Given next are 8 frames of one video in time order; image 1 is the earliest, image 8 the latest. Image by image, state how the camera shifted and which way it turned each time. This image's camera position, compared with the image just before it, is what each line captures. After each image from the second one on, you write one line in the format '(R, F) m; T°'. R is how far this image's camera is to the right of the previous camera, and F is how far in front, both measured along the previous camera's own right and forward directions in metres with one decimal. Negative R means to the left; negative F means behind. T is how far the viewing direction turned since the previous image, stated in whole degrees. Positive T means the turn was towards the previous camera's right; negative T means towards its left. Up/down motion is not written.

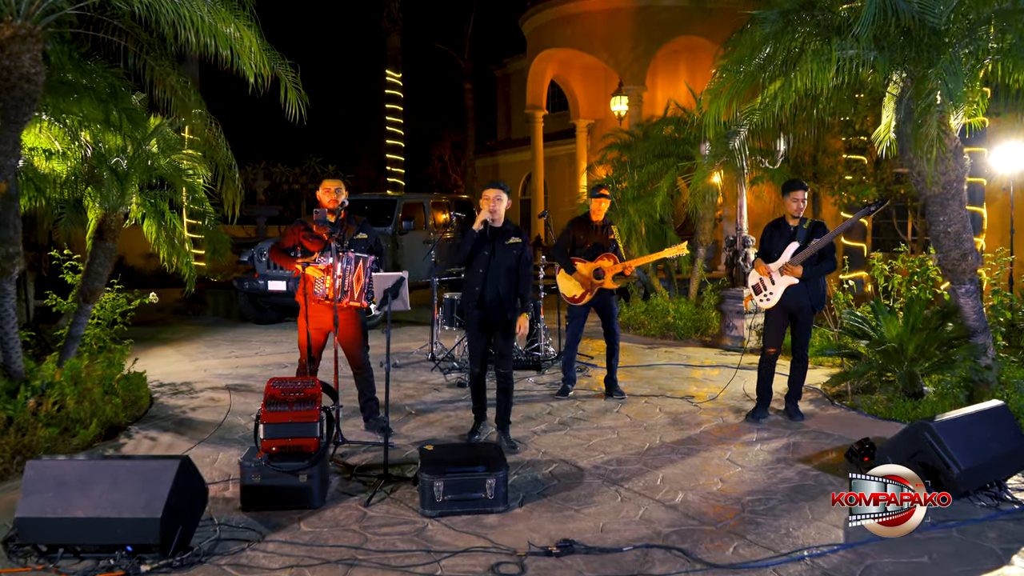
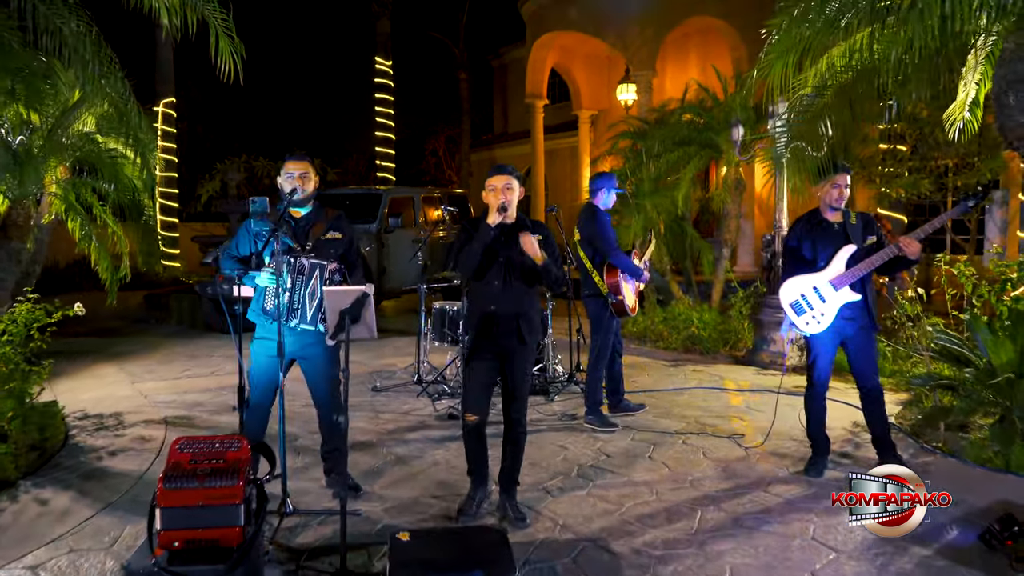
(-0.1, +1.5) m; 0°
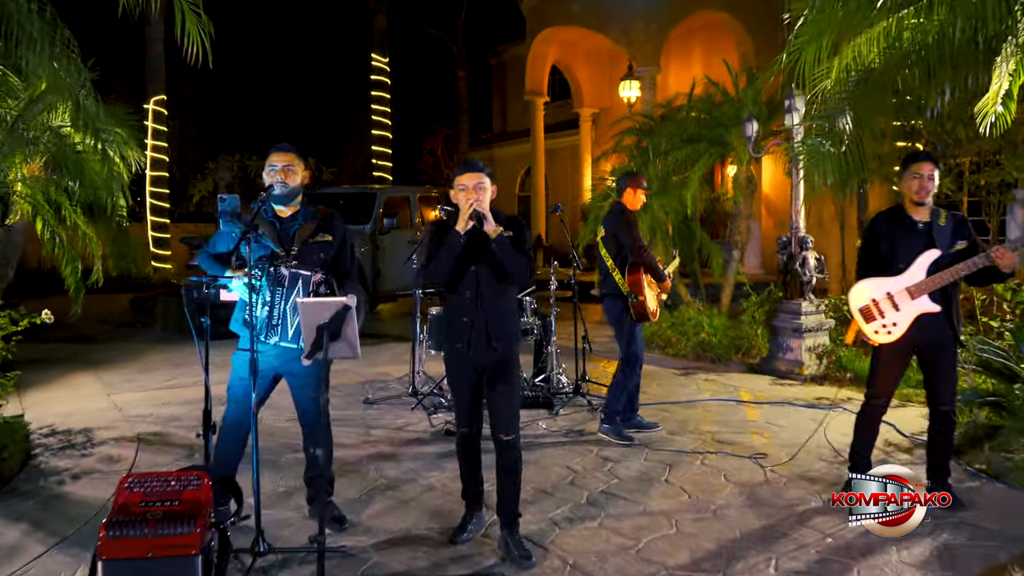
(0.0, +0.5) m; 0°
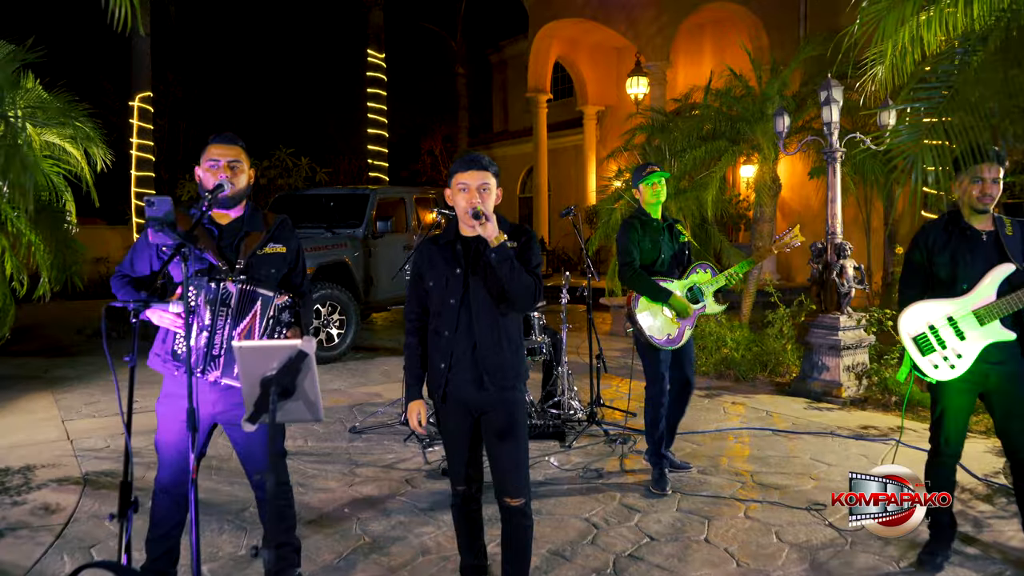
(0.0, +0.8) m; 0°
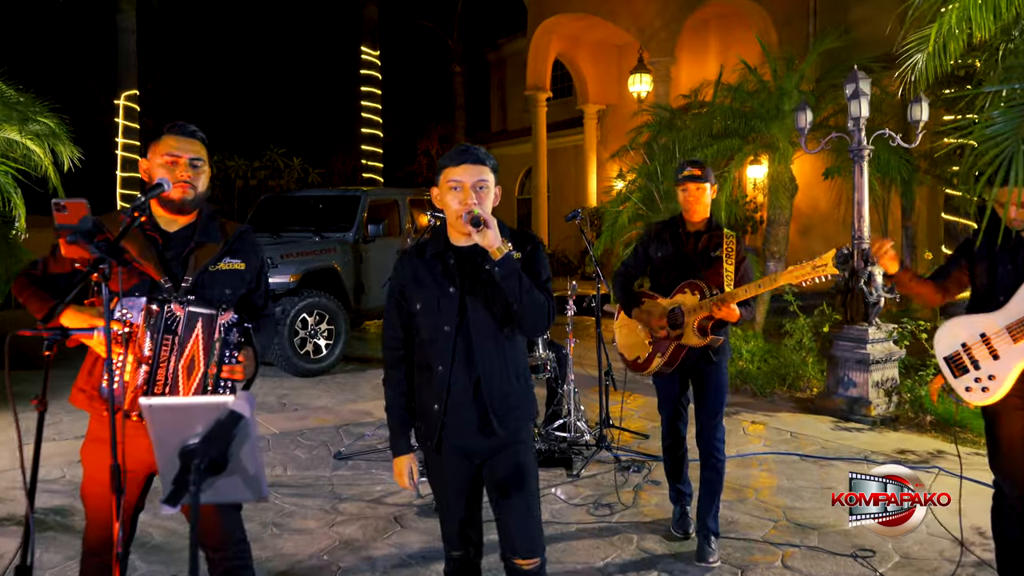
(0.0, +0.6) m; 0°
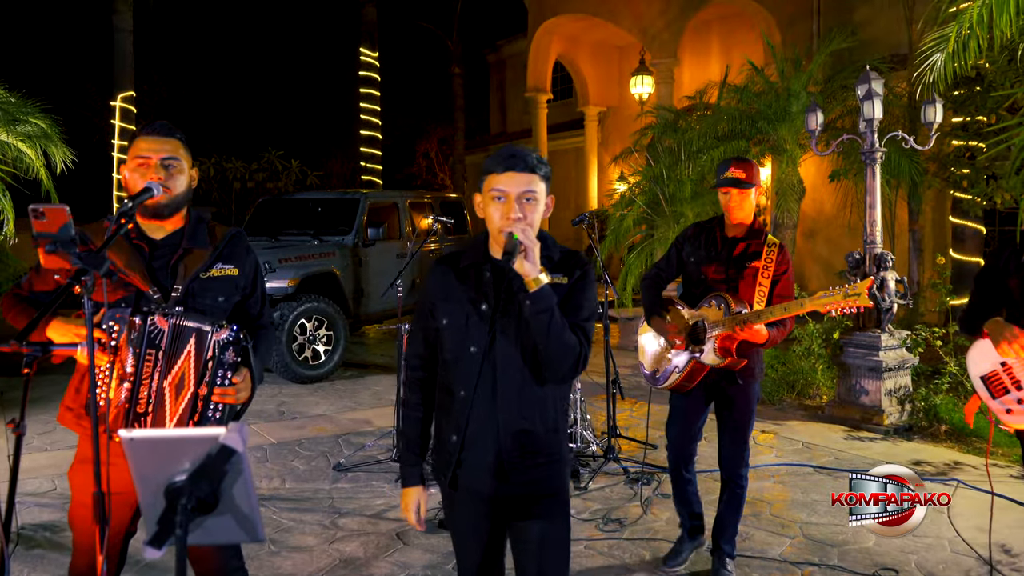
(0.0, +0.2) m; 0°
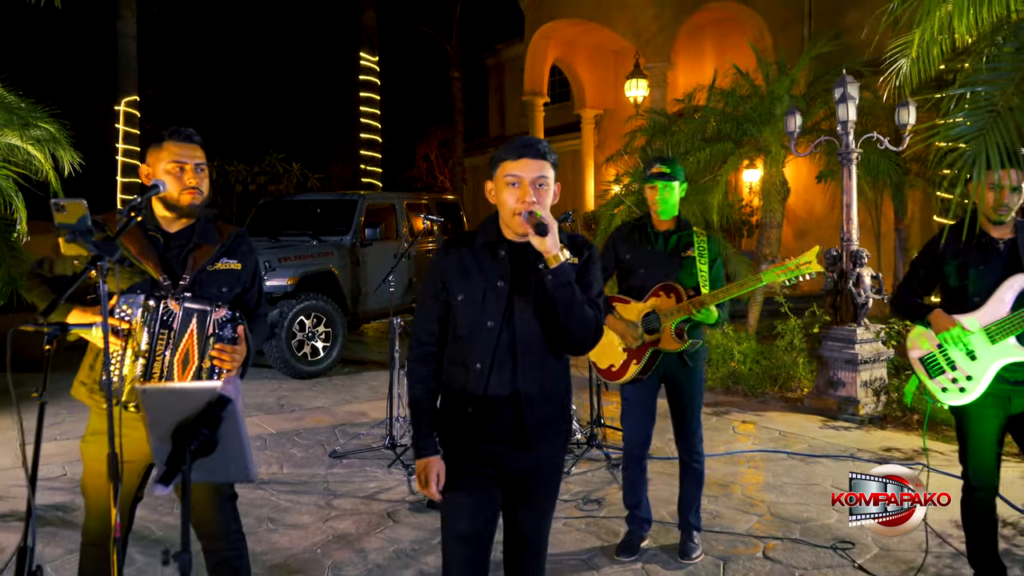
(+0.1, -0.3) m; 0°
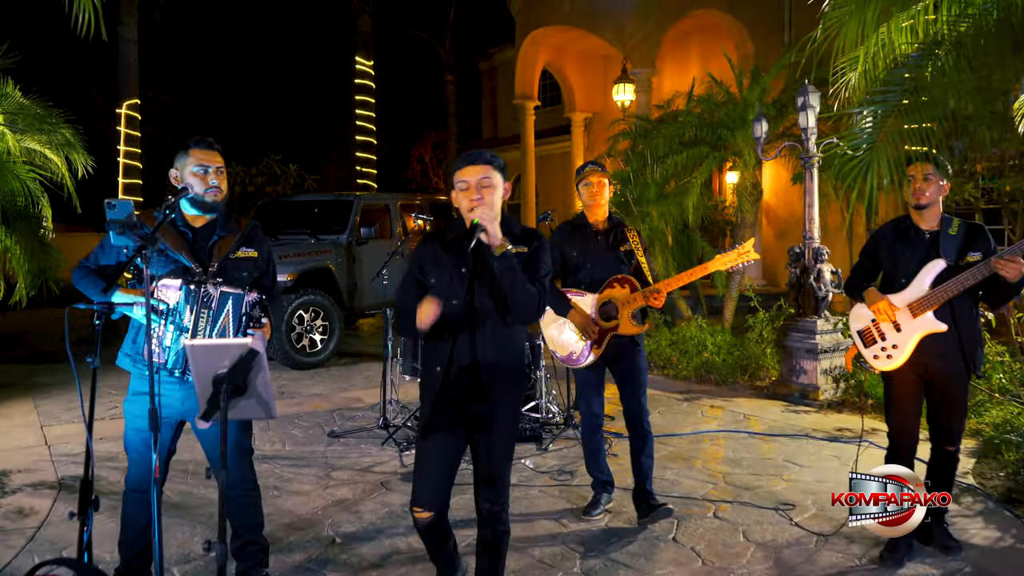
(+0.1, -0.5) m; 0°
